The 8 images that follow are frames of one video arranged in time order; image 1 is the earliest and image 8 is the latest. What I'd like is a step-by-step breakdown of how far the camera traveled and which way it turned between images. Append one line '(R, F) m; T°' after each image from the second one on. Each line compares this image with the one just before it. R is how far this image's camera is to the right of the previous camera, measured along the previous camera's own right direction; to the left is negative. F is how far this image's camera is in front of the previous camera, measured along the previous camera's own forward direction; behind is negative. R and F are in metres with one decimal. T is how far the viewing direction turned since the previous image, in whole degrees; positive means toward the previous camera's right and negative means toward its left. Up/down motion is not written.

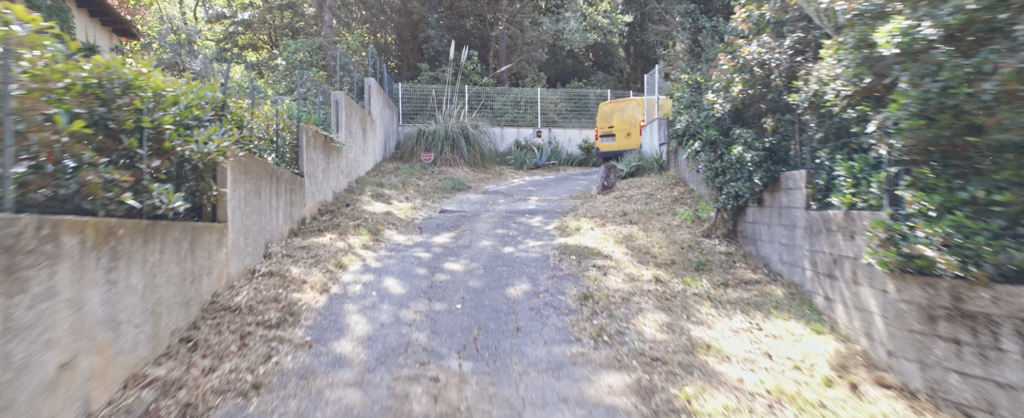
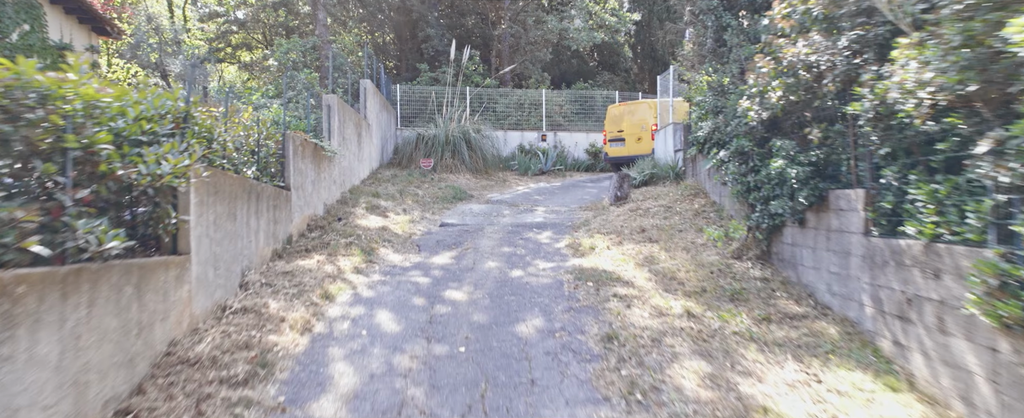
(-0.1, +0.6) m; 0°
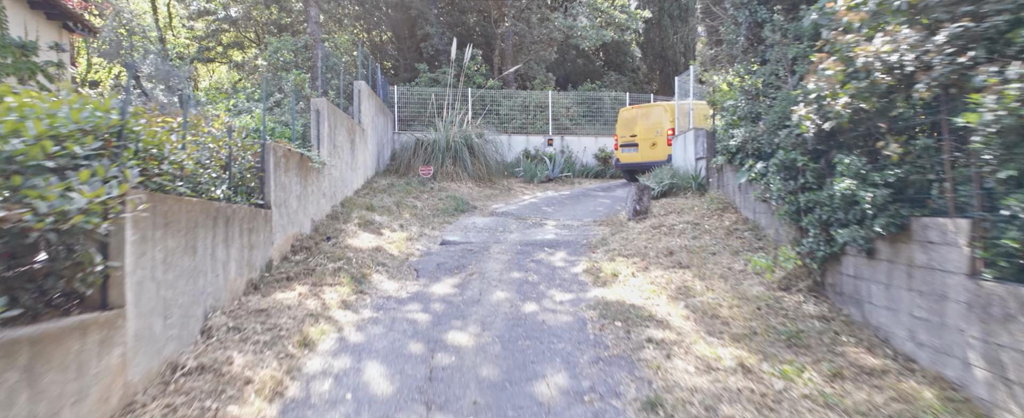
(-0.1, +0.7) m; 0°
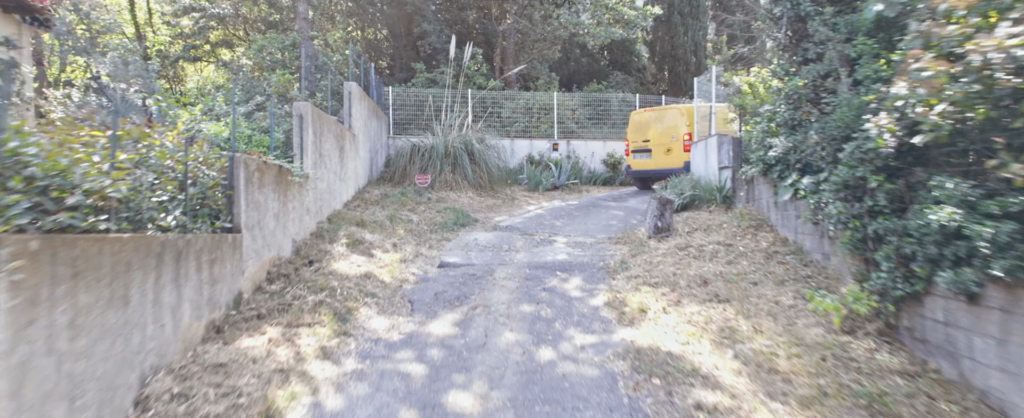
(-0.1, +0.7) m; 0°
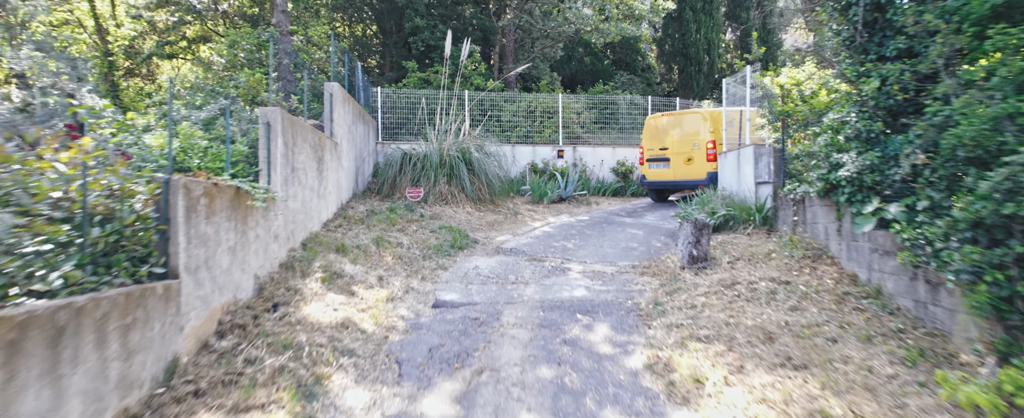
(-0.2, +1.0) m; +1°
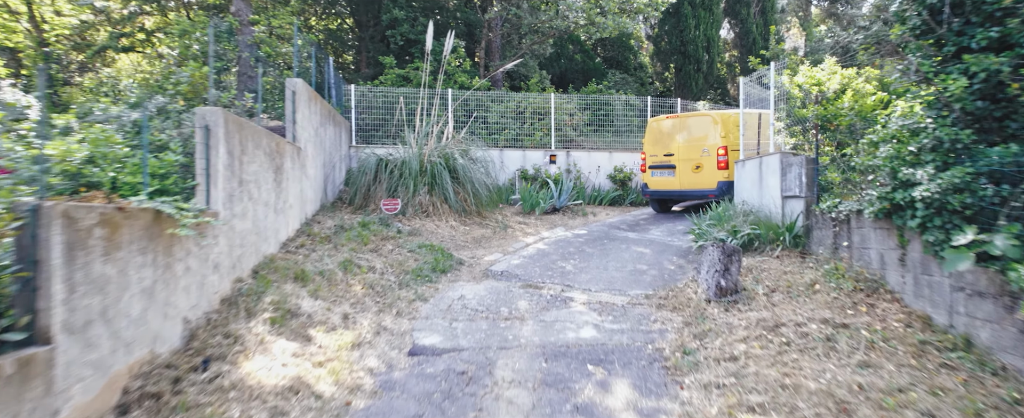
(-0.1, +0.9) m; +2°
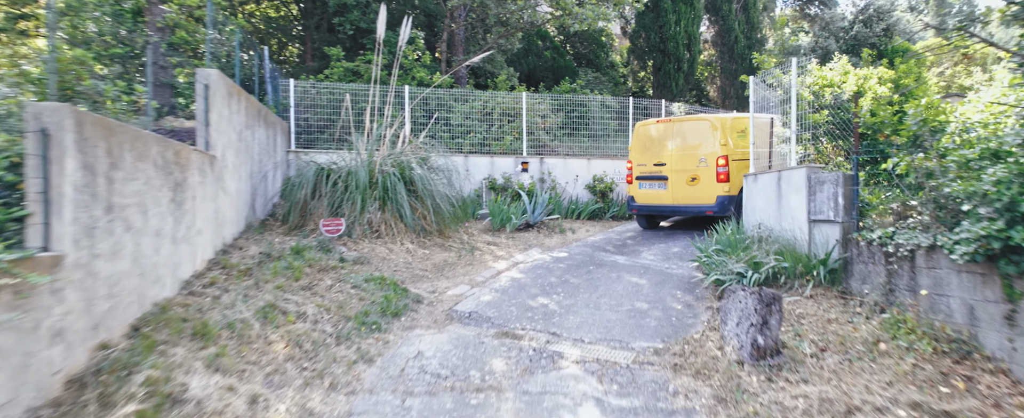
(-0.1, +1.2) m; +4°
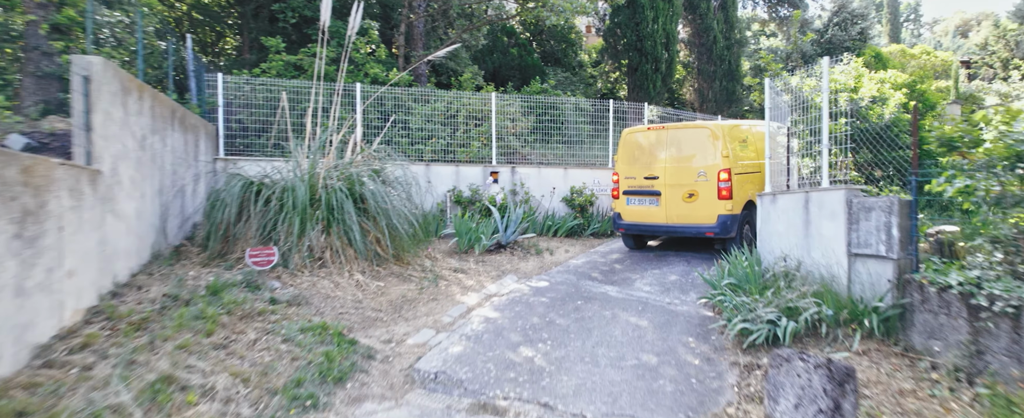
(-0.1, +1.0) m; +5°
